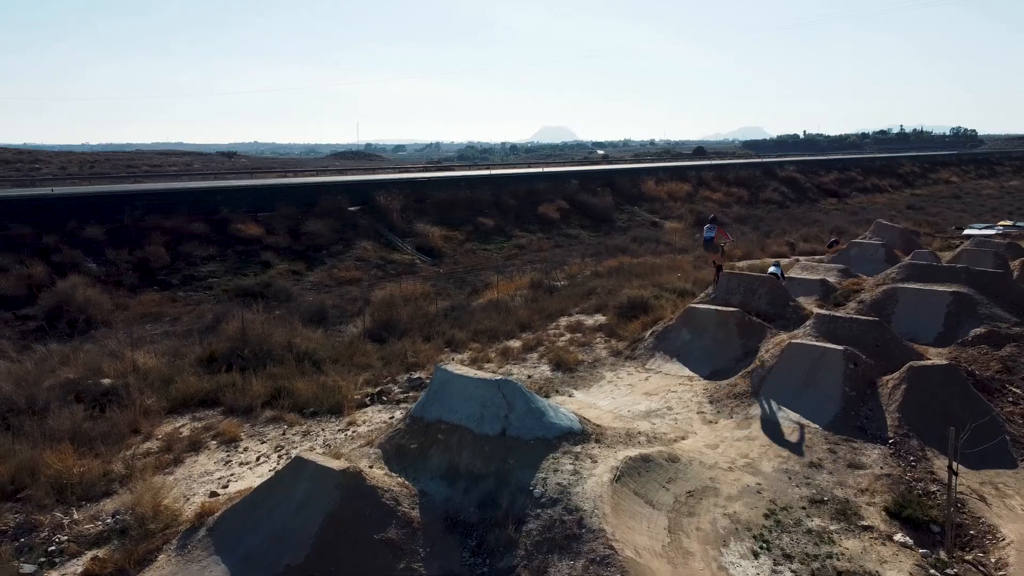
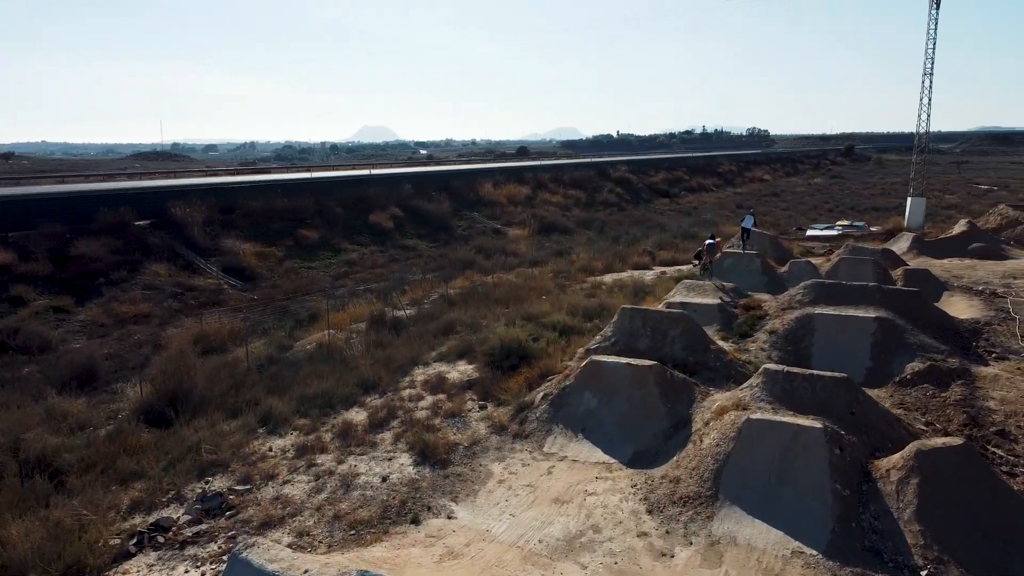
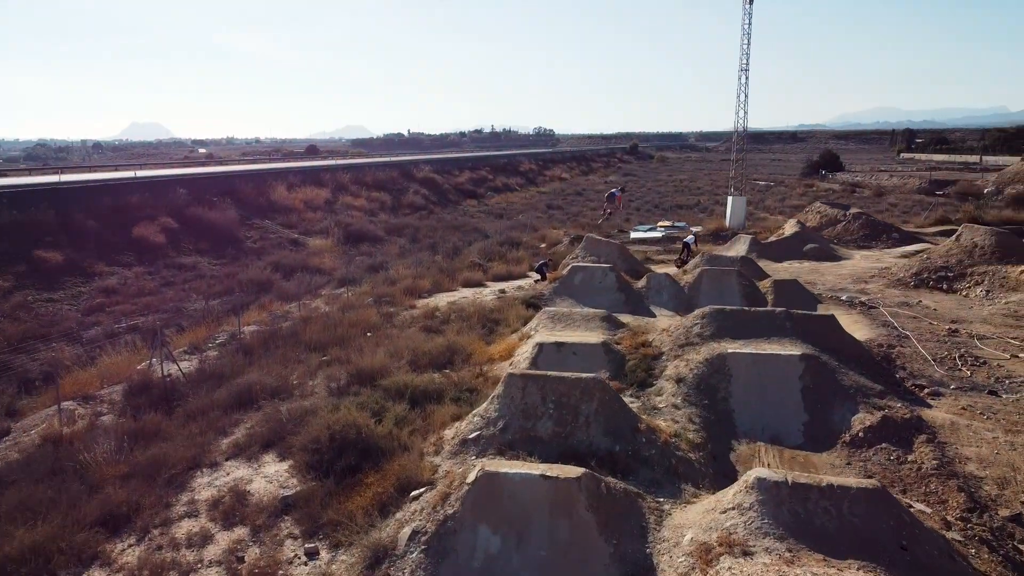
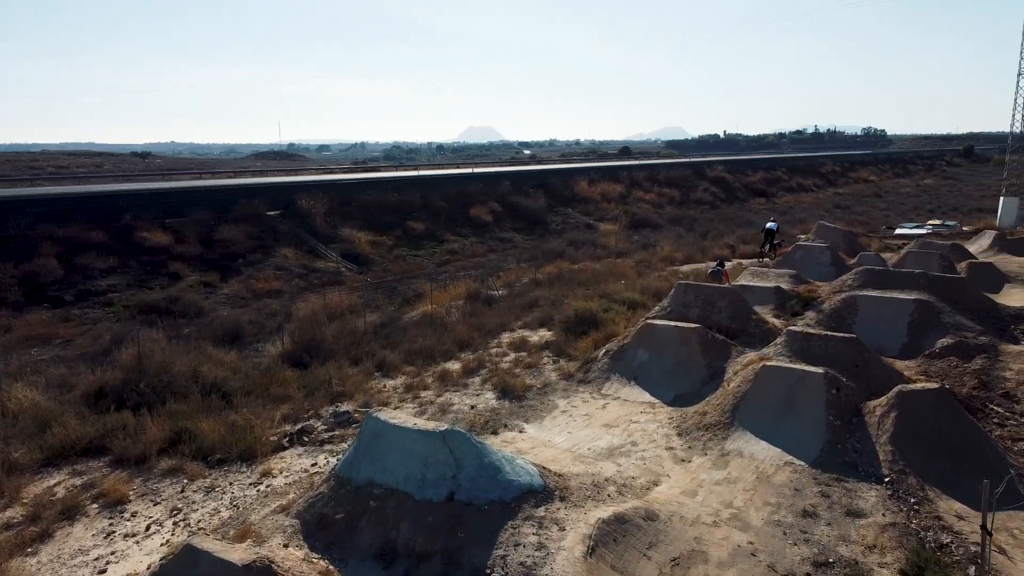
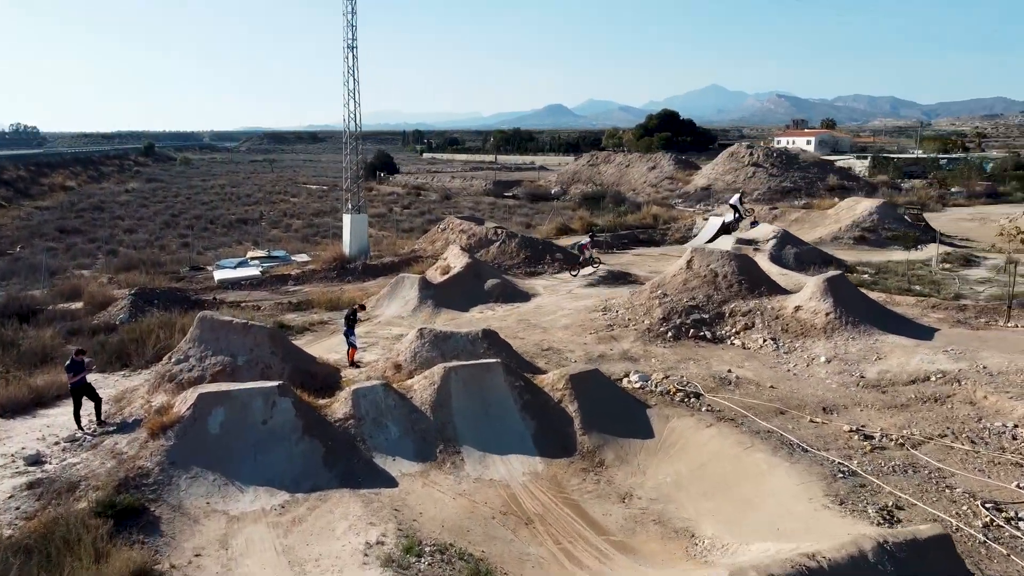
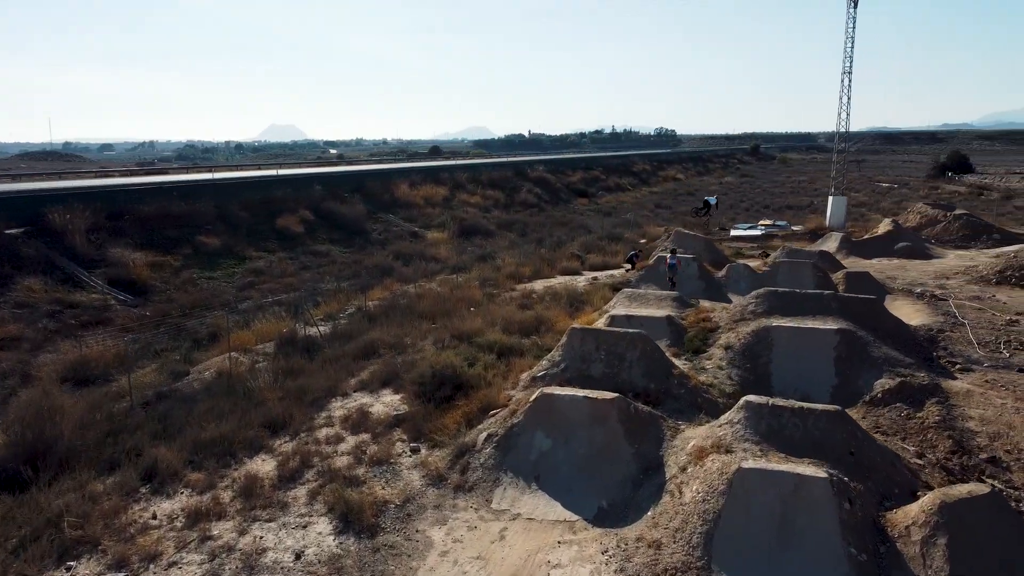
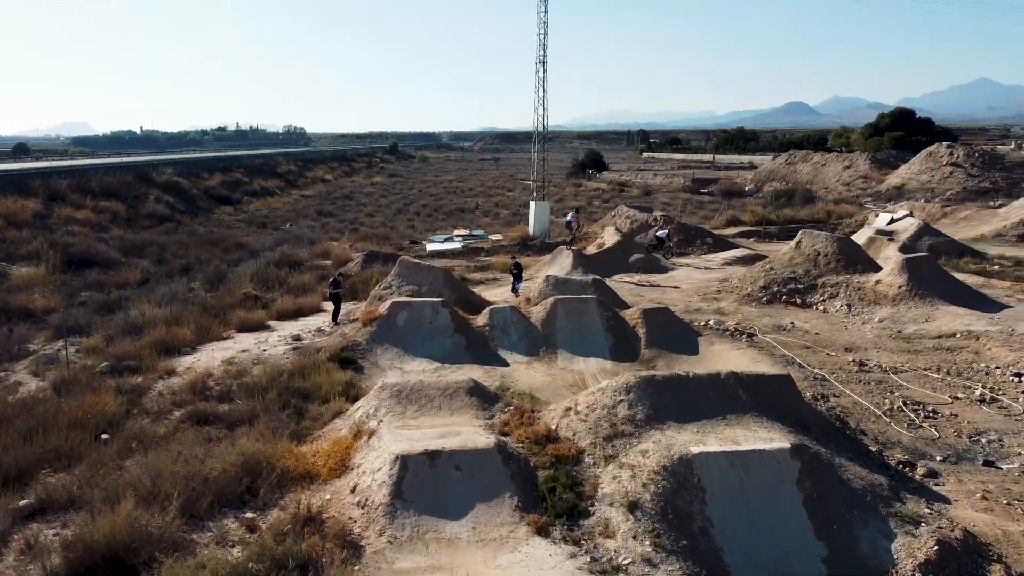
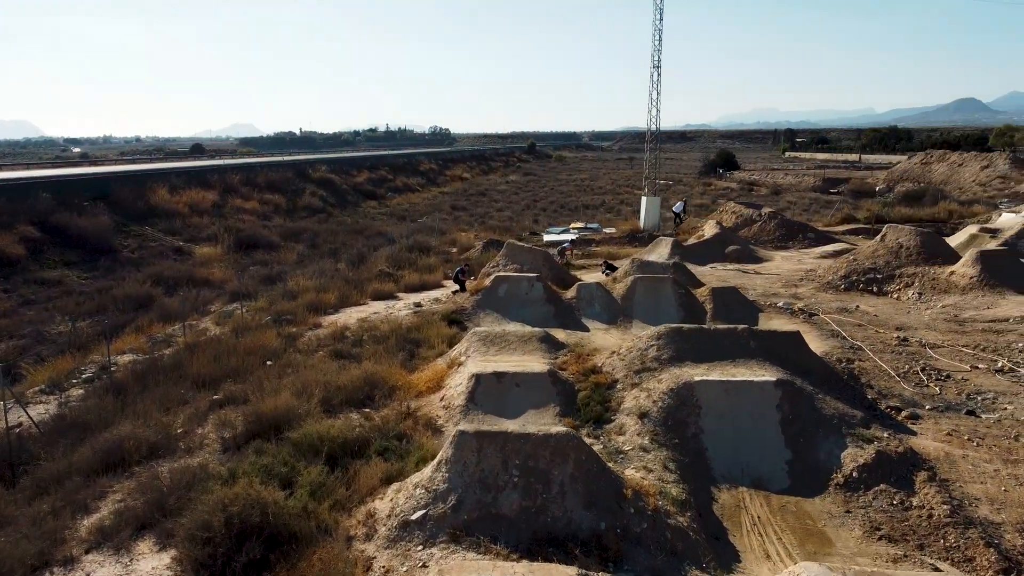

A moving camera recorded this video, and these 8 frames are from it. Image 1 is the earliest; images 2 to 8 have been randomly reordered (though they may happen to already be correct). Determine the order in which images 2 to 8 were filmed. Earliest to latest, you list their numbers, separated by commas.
4, 2, 6, 3, 8, 7, 5
